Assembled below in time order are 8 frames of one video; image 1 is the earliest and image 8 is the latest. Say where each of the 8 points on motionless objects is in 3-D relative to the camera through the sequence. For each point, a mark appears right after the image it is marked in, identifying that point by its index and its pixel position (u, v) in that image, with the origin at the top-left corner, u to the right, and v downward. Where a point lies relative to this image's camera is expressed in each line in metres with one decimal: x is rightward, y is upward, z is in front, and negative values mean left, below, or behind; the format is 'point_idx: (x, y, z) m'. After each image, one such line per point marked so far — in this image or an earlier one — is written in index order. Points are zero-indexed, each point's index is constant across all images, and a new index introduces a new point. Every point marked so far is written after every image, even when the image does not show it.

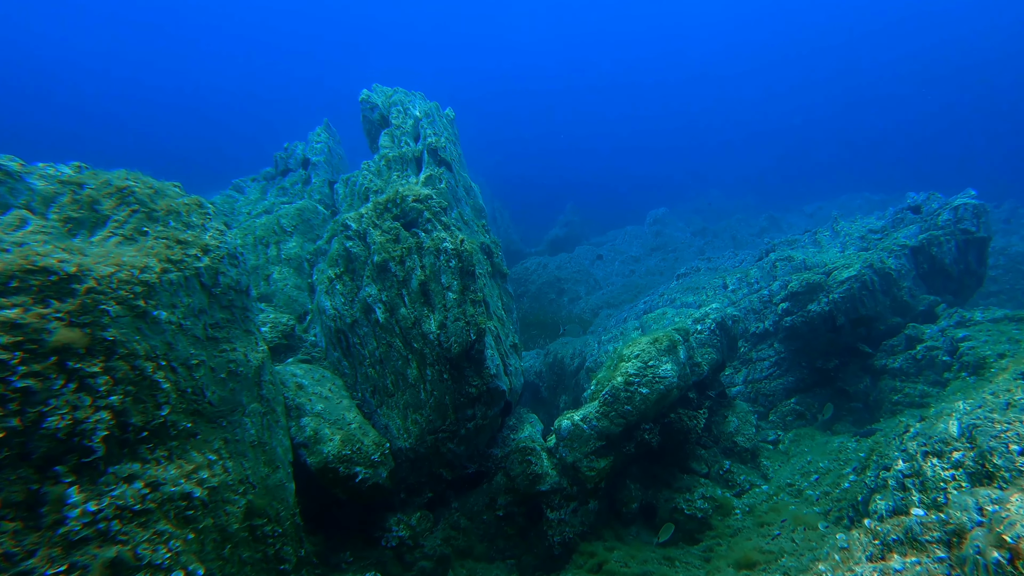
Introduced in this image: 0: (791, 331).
0: (+2.6, -0.4, +6.1) m
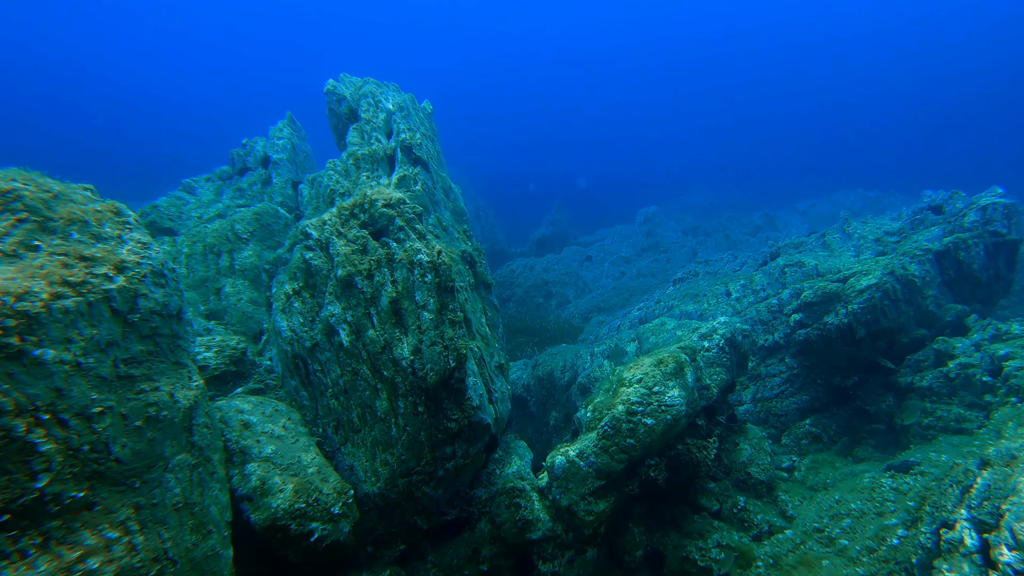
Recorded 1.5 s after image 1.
0: (+2.5, -0.5, +5.5) m
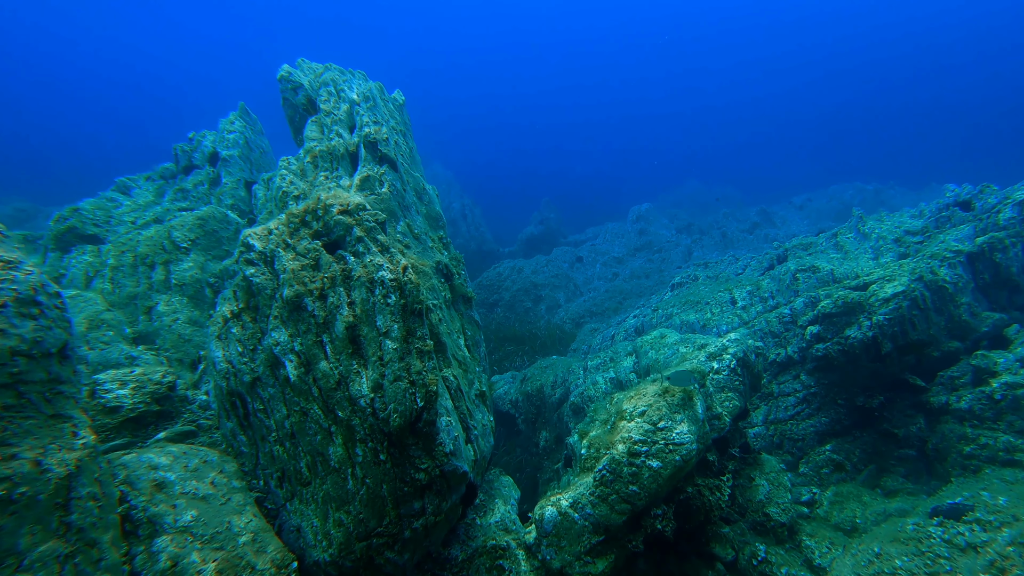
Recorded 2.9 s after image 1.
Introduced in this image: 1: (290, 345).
0: (+2.4, -0.6, +4.9) m
1: (-1.2, -0.3, +3.4) m
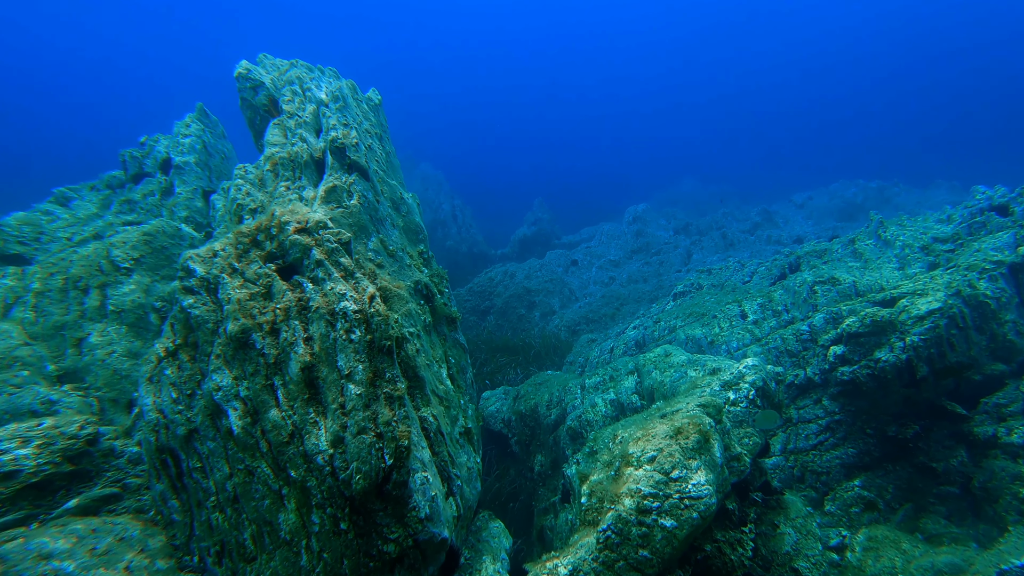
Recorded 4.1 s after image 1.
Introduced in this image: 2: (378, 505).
0: (+2.3, -0.7, +4.4) m
1: (-1.2, -0.5, +2.9) m
2: (-0.6, -0.9, +2.7) m
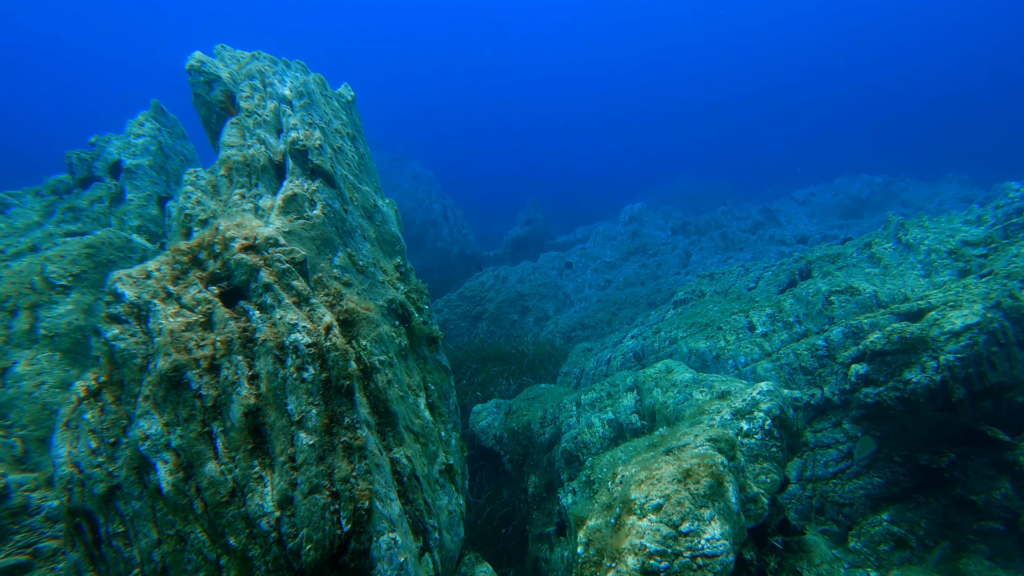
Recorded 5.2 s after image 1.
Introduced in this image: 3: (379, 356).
0: (+2.2, -0.8, +4.0) m
1: (-1.3, -0.6, +2.4) m
2: (-0.6, -1.0, +2.3) m
3: (-0.7, -0.3, +3.3) m
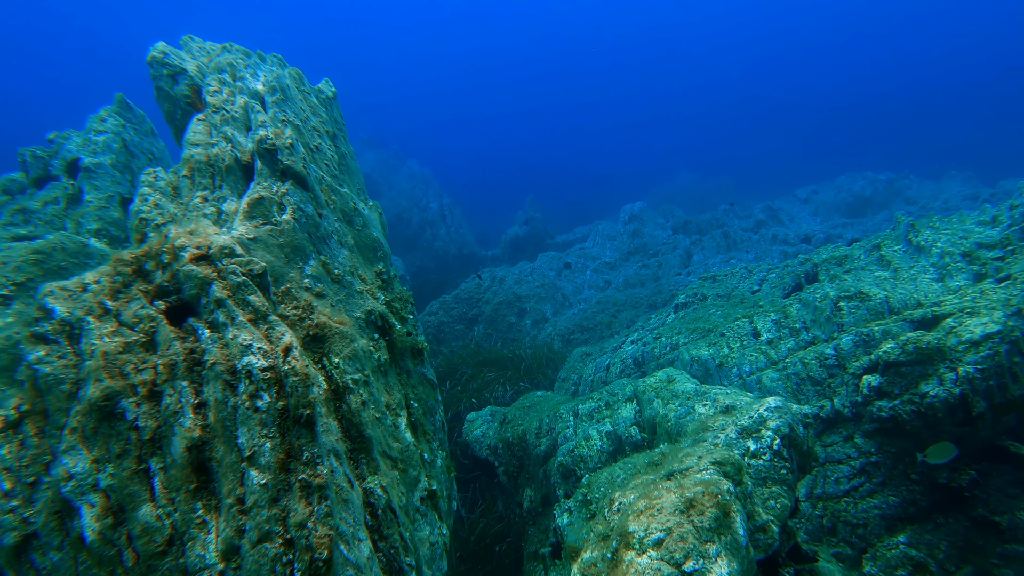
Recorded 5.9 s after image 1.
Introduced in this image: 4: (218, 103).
0: (+2.2, -0.8, +3.7) m
1: (-1.4, -0.6, +2.2) m
2: (-0.7, -1.1, +2.0) m
3: (-0.7, -0.4, +3.0) m
4: (-1.7, +1.1, +3.8) m
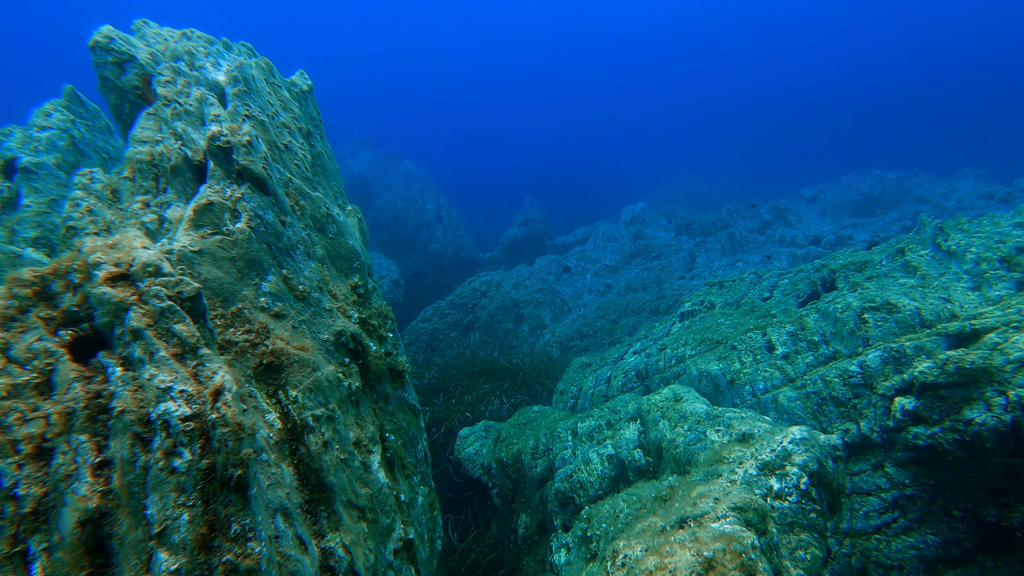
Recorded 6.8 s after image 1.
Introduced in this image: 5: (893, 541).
0: (+2.1, -0.9, +3.3) m
1: (-1.4, -0.7, +1.8) m
2: (-0.7, -1.2, +1.6) m
3: (-0.8, -0.5, +2.6) m
4: (-1.8, +1.0, +3.4) m
5: (+2.0, -1.3, +3.4) m
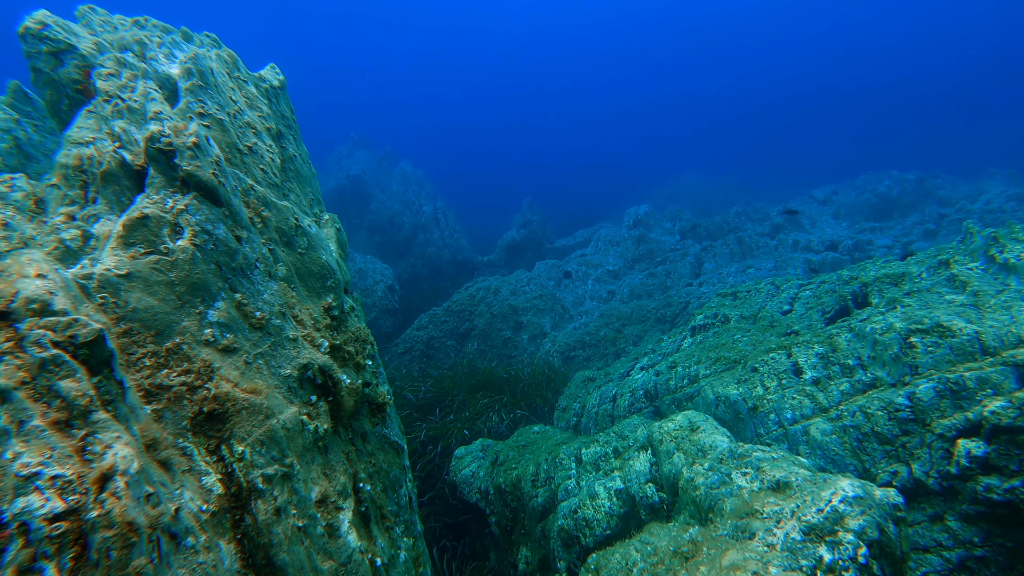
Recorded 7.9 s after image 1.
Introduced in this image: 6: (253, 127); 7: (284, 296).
0: (+2.1, -1.0, +2.8) m
1: (-1.4, -0.8, +1.3) m
2: (-0.8, -1.3, +1.1) m
3: (-0.8, -0.6, +2.1) m
4: (-1.8, +0.9, +2.9) m
5: (+2.0, -1.4, +2.9) m
6: (-1.4, +0.9, +3.5) m
7: (-1.0, 0.0, +2.9) m
